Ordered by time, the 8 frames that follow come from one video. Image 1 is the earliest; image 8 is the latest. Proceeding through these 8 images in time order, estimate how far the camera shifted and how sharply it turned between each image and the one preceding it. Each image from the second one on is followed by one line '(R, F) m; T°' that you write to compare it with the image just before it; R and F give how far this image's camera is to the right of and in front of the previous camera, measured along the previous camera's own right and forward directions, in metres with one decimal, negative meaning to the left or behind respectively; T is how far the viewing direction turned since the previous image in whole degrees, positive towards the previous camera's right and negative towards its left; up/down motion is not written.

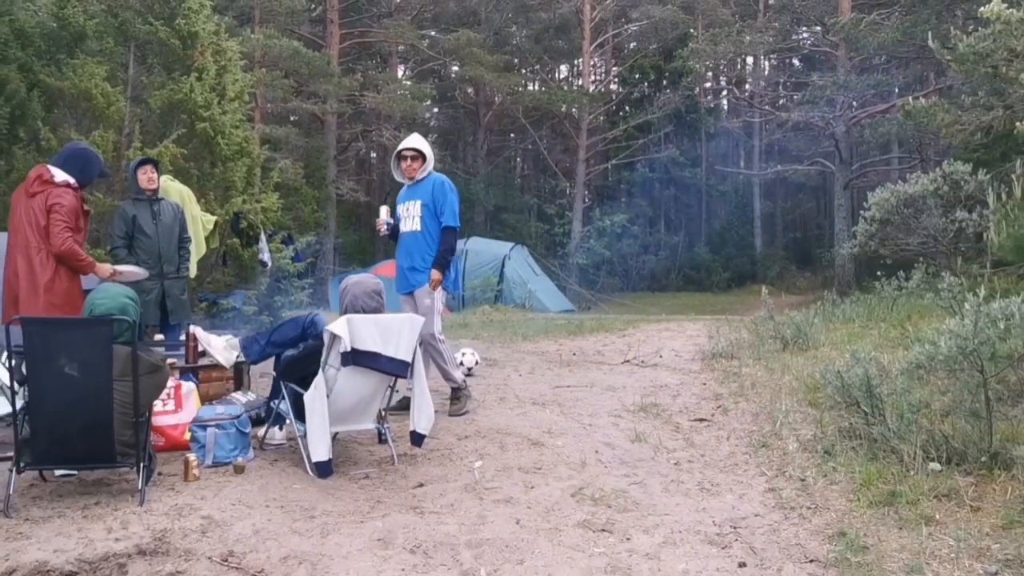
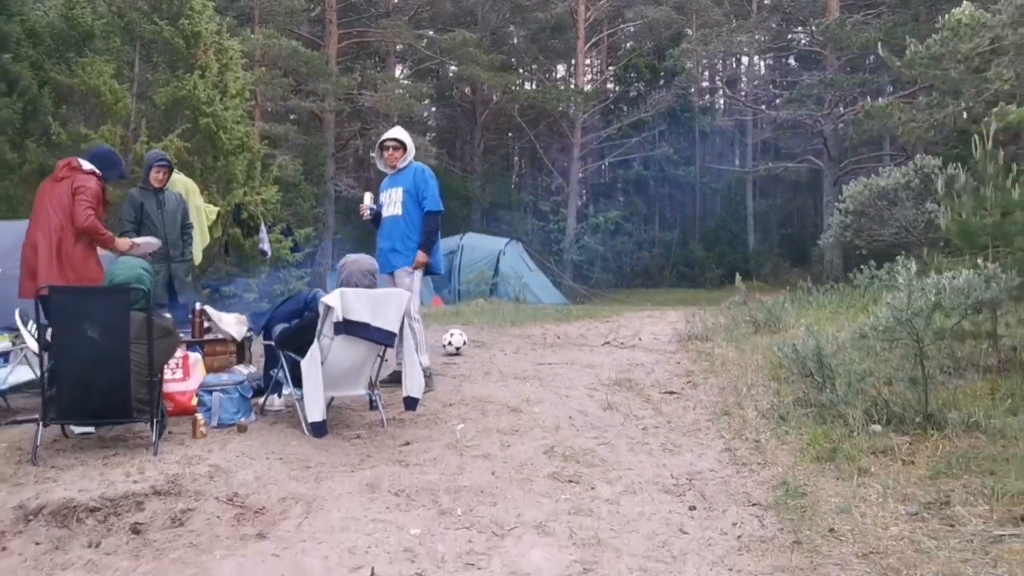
(+0.1, -0.4) m; 0°
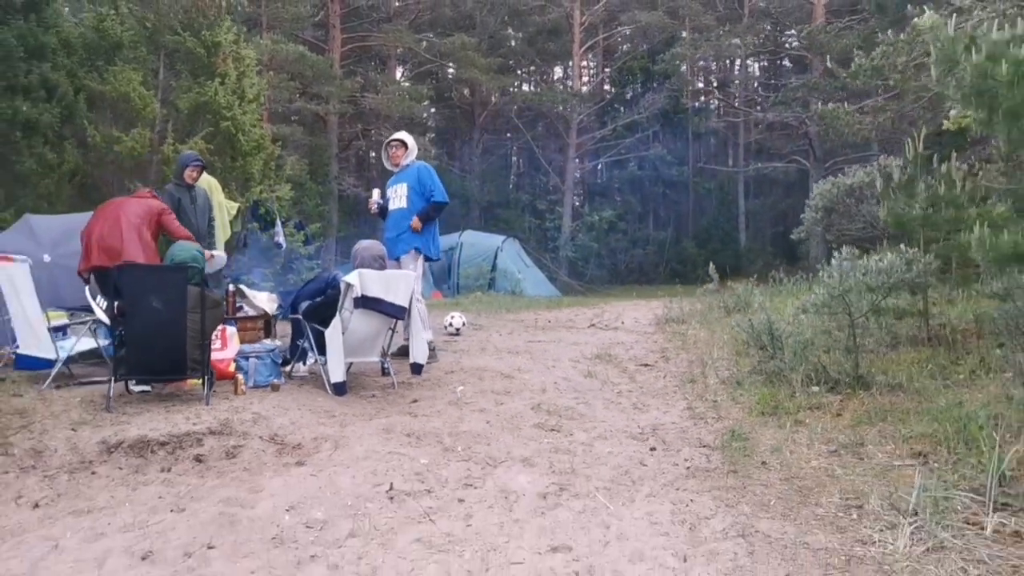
(0.0, -0.8) m; 0°
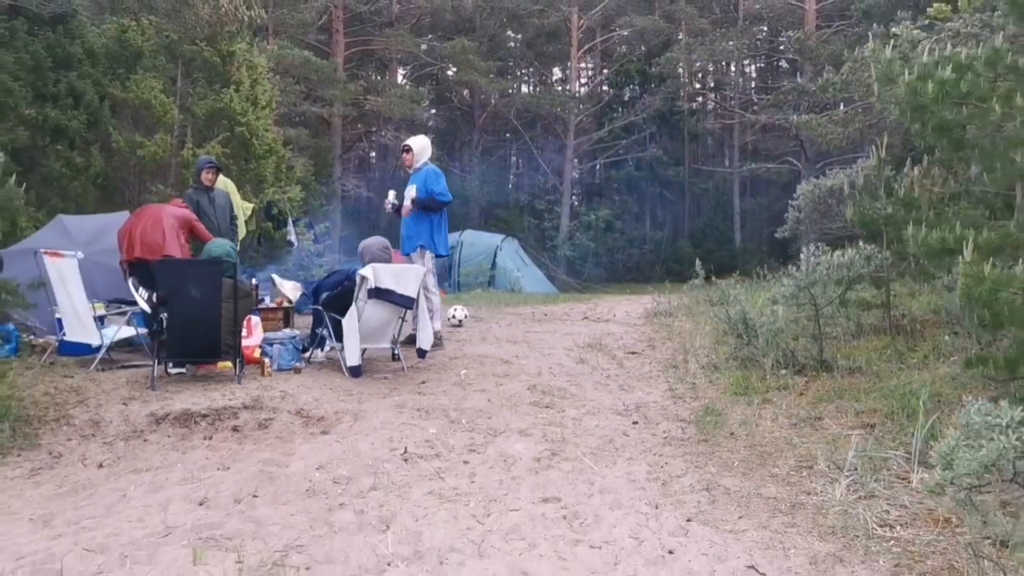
(0.0, -0.6) m; 0°
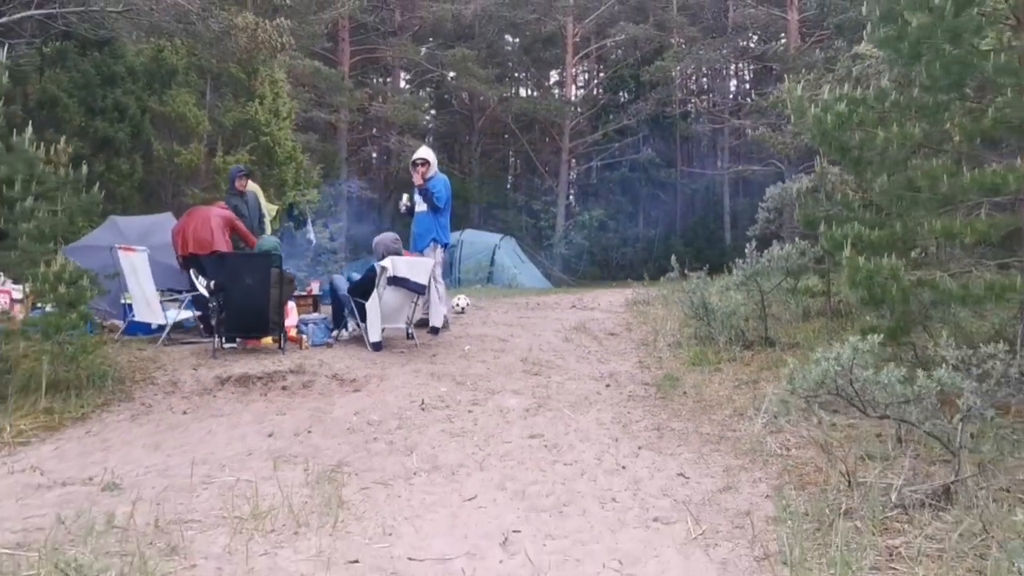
(0.0, -1.2) m; 0°
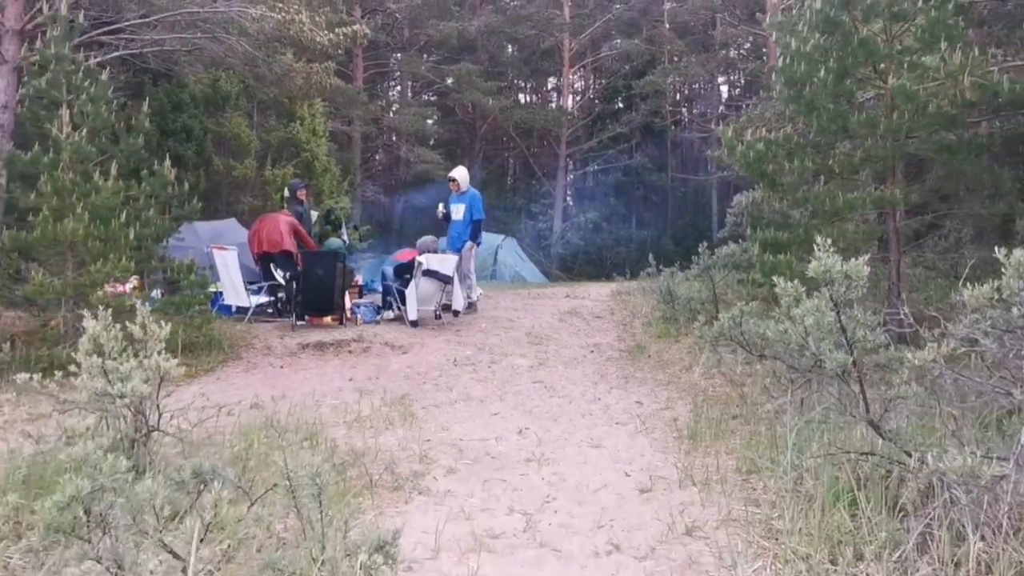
(-0.1, -2.0) m; 0°
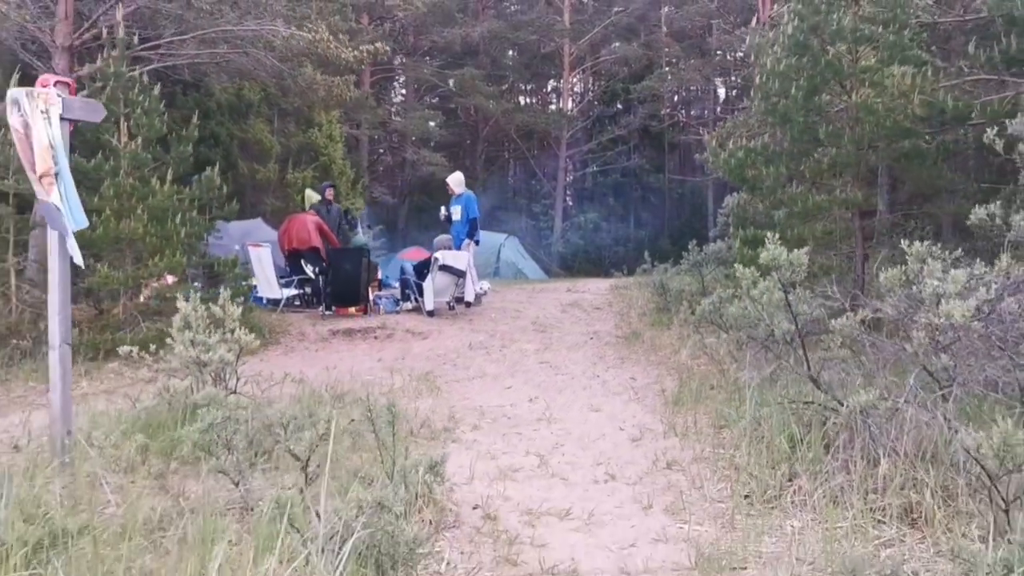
(-0.1, -1.0) m; 0°
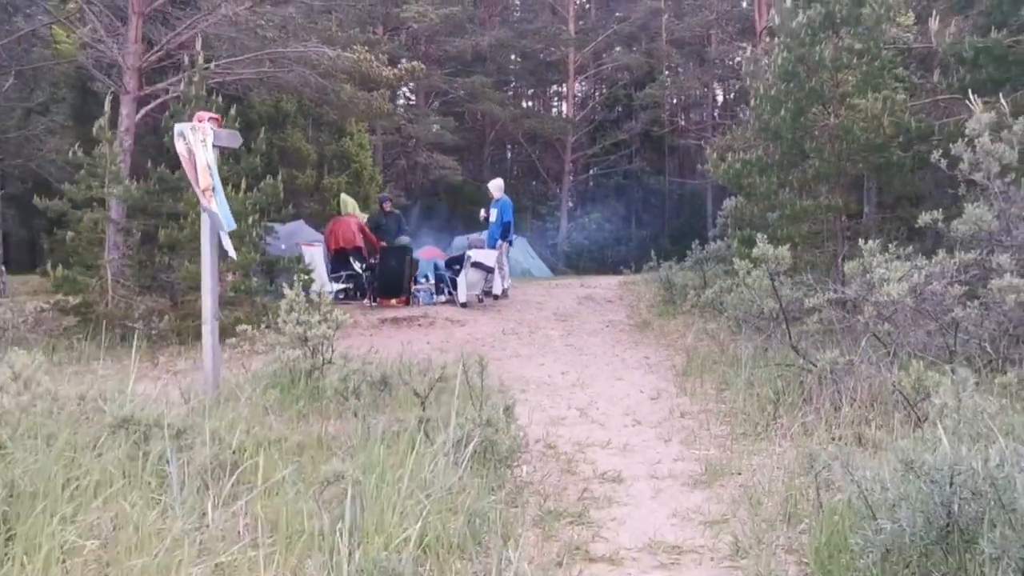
(-0.3, -1.3) m; 0°
